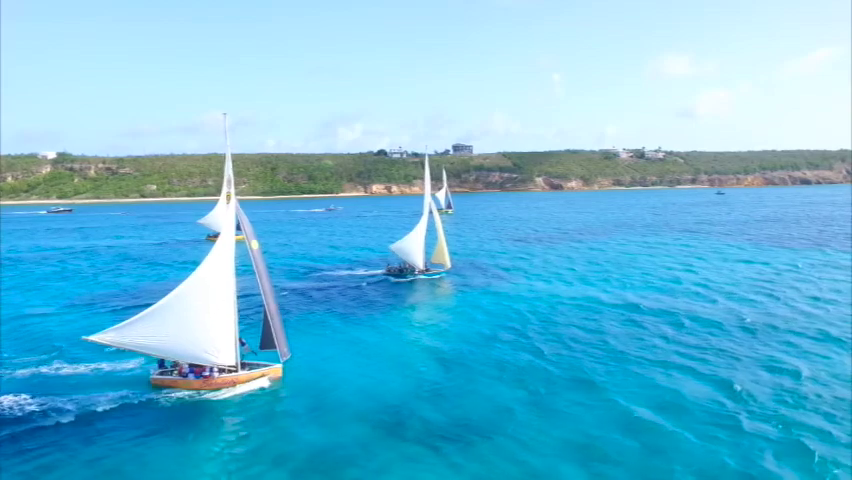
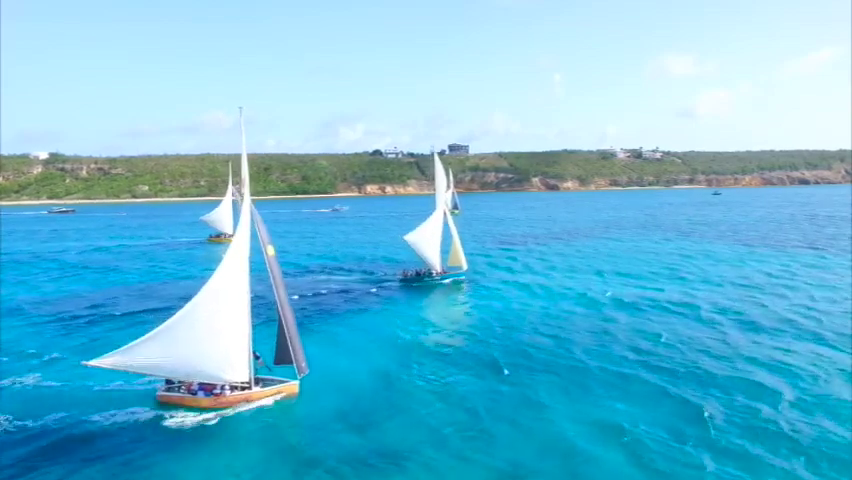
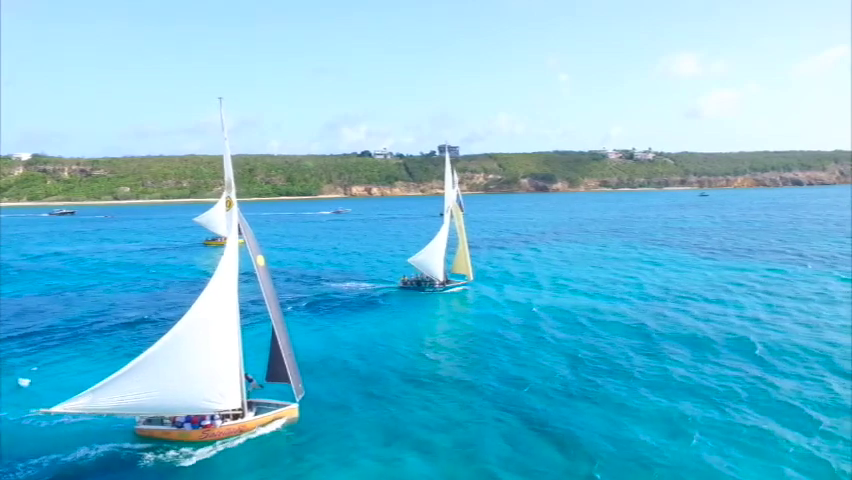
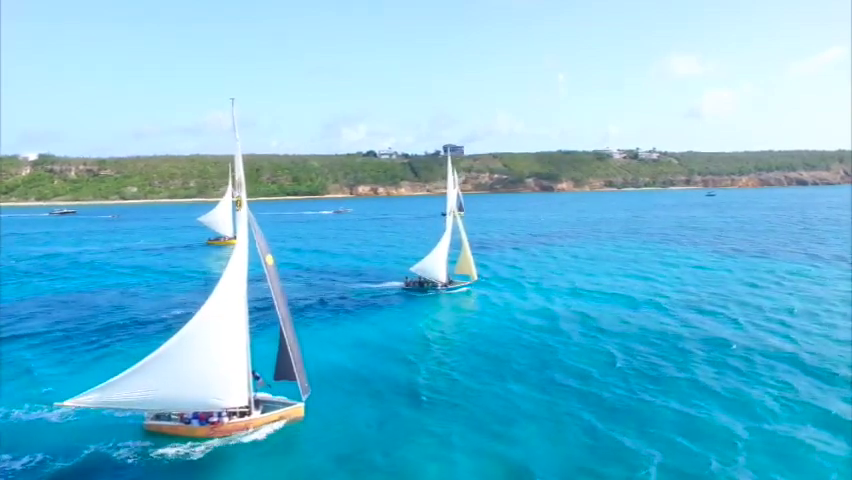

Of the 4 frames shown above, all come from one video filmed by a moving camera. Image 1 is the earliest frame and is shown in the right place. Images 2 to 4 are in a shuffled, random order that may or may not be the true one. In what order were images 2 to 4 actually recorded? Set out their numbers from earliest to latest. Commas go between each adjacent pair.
2, 4, 3
